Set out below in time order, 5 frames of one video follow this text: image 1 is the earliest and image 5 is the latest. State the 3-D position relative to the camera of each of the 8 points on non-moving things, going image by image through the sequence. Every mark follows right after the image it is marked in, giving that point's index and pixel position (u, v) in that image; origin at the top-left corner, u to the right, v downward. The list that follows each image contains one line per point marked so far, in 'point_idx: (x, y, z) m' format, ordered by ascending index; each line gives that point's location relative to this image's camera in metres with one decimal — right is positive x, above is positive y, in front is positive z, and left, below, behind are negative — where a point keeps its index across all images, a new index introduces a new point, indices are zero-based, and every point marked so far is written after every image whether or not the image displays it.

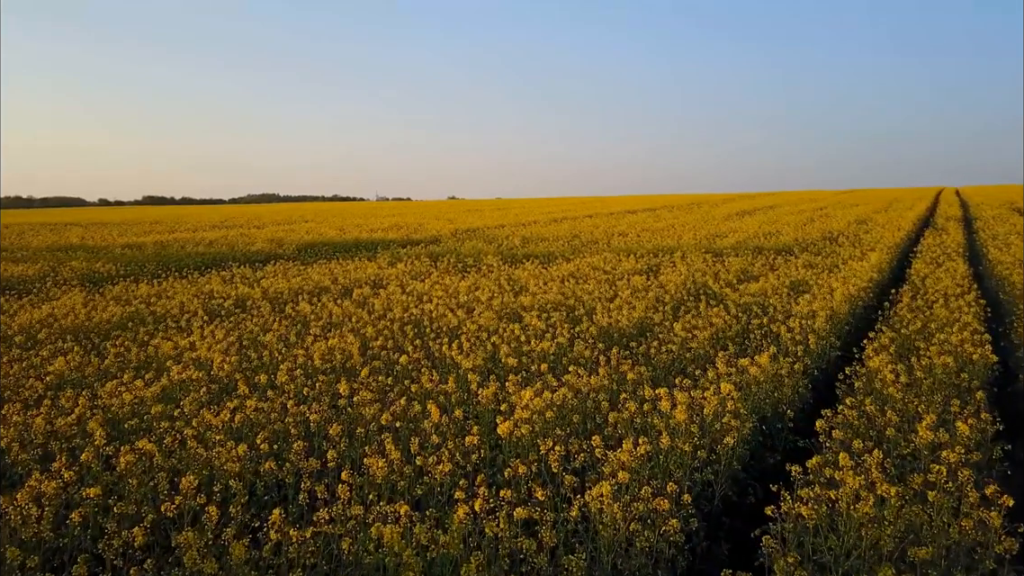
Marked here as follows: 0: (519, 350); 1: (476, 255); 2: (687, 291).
0: (+0.1, -0.7, +7.2) m
1: (-0.9, +0.9, +17.1) m
2: (+2.9, -0.1, +10.9) m
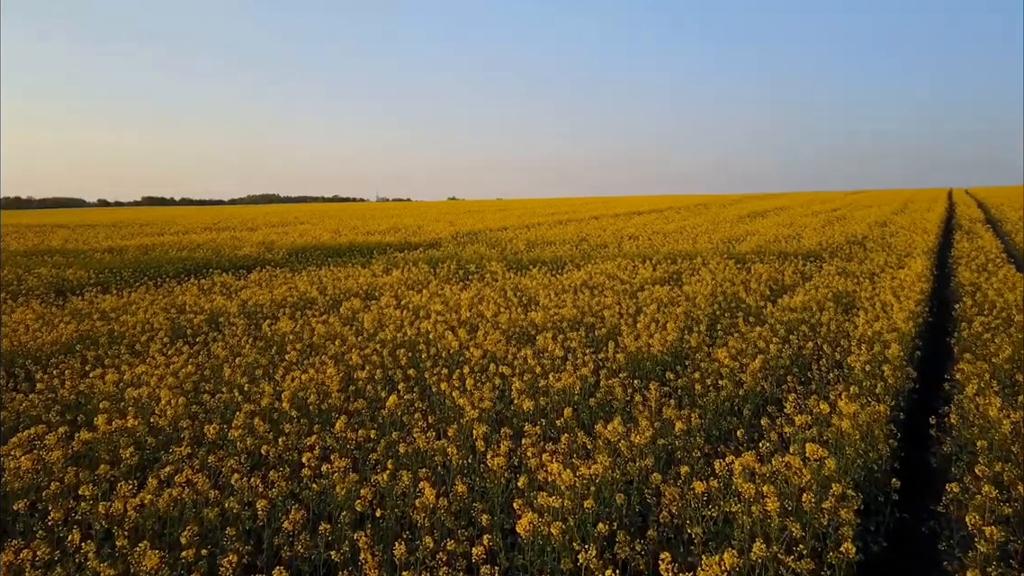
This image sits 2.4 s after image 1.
0: (+0.2, -0.9, +5.9) m
1: (-0.8, +0.7, +15.8) m
2: (+3.0, -0.3, +9.6) m
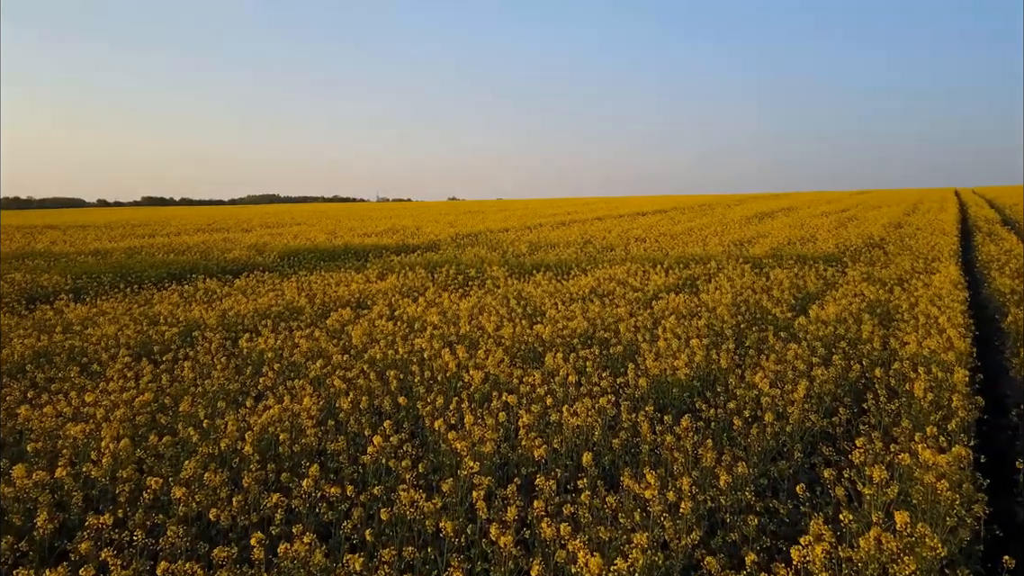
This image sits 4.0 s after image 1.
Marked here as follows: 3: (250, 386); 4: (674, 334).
0: (+0.2, -1.0, +5.0) m
1: (-0.7, +0.5, +14.9) m
2: (+3.1, -0.4, +8.7) m
3: (-2.5, -0.9, +6.3) m
4: (+1.9, -0.5, +7.8) m
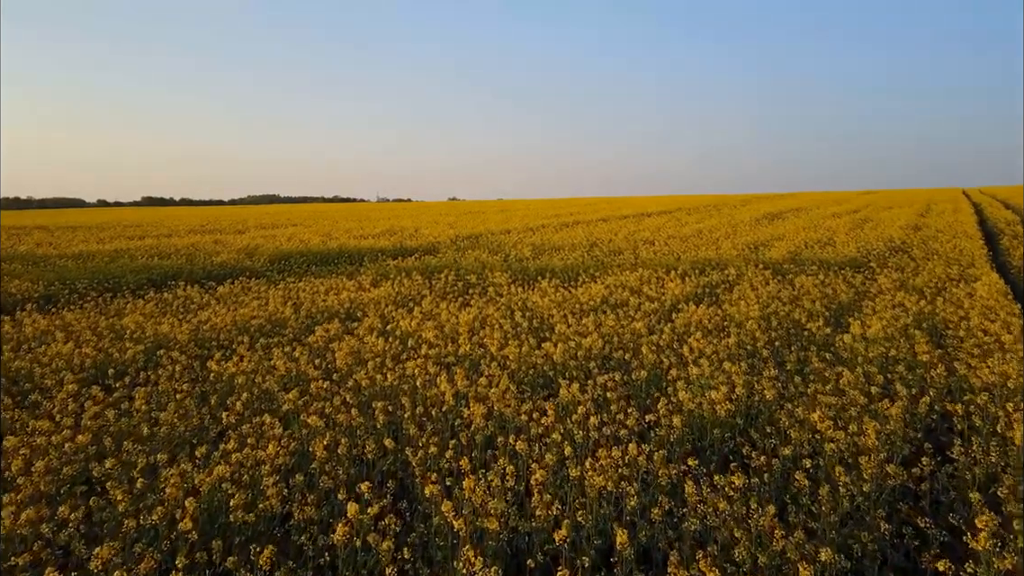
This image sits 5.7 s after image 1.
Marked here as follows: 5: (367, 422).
0: (+0.3, -1.2, +4.0) m
1: (-0.7, +0.4, +13.9) m
2: (+3.1, -0.6, +7.8) m
3: (-2.4, -1.1, +5.3) m
4: (+2.0, -0.7, +6.8) m
5: (-1.2, -1.1, +5.3) m
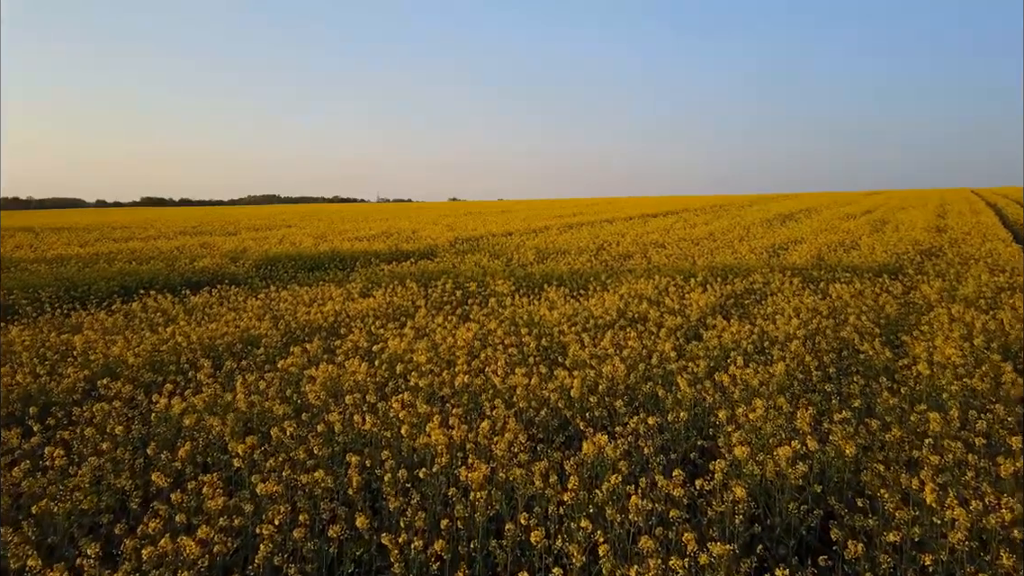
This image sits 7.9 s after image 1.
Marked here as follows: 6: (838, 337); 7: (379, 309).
0: (+0.4, -1.3, +2.9) m
1: (-0.6, +0.2, +12.8) m
2: (+3.2, -0.7, +6.6) m
3: (-2.4, -1.2, +4.1) m
4: (+2.0, -0.9, +5.7) m
5: (-1.1, -1.2, +4.1) m
6: (+3.8, -0.6, +7.6) m
7: (-2.0, -0.3, +9.9) m
